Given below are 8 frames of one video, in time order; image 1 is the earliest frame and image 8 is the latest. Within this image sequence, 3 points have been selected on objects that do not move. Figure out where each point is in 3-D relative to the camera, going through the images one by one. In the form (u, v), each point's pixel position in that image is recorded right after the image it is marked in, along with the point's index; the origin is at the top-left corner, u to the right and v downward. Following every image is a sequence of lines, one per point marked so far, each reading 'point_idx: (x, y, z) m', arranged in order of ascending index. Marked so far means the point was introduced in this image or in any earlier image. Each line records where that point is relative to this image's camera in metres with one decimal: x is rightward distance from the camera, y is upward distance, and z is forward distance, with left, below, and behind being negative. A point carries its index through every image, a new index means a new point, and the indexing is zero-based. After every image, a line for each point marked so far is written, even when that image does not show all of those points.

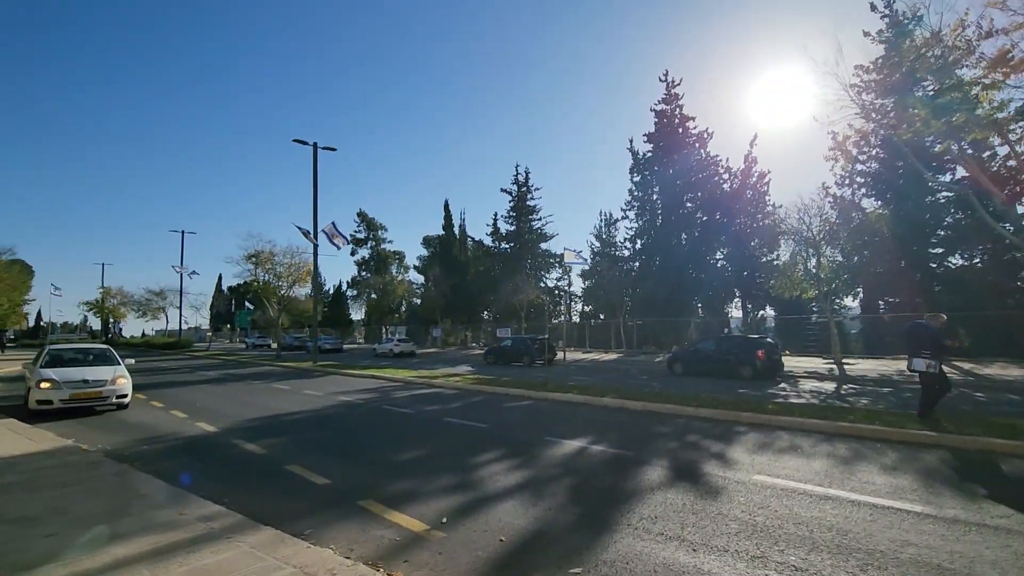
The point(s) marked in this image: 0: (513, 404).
0: (0.0, -3.2, +14.3) m
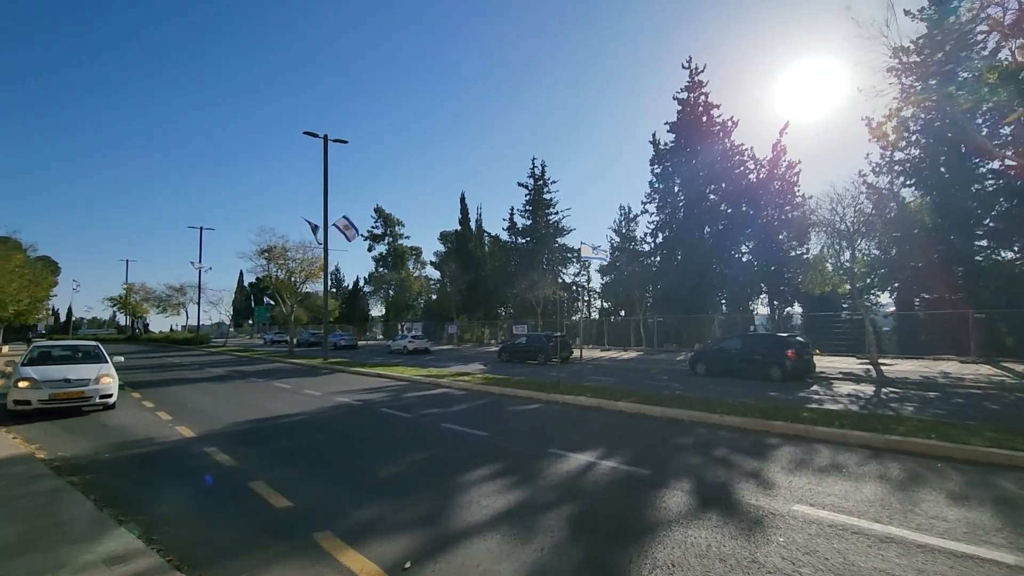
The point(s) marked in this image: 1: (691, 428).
0: (+0.1, -3.1, +13.2) m
1: (+3.5, -2.8, +10.4) m
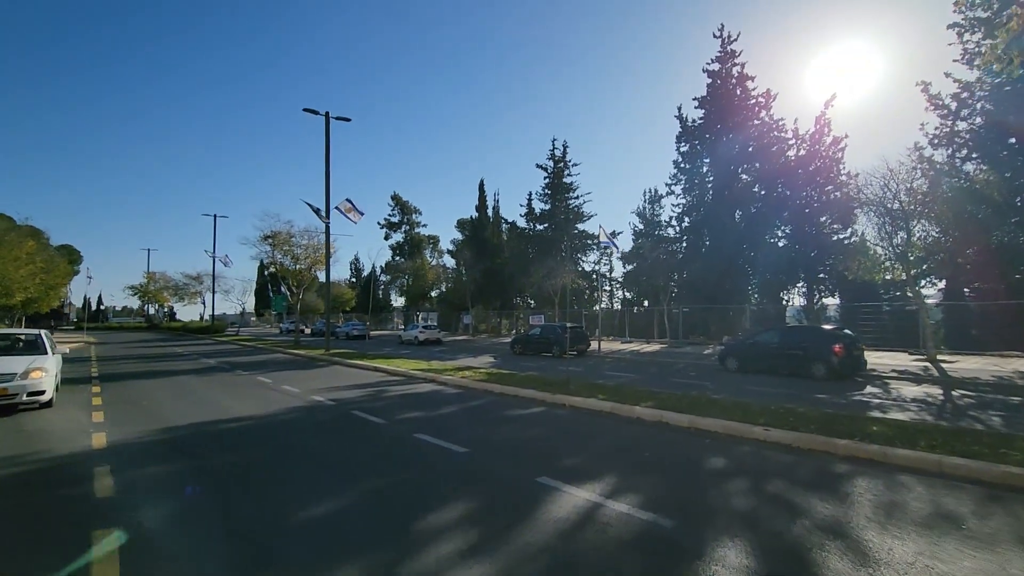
0: (+0.1, -2.7, +11.1) m
1: (+3.3, -2.4, +8.2) m
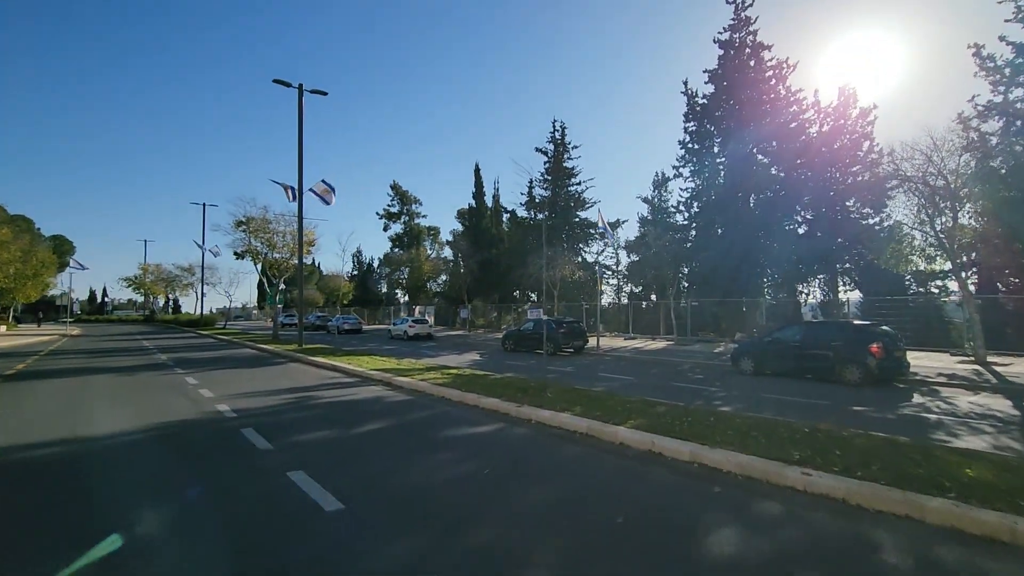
0: (-0.8, -2.3, +8.4) m
1: (+2.4, -2.1, +5.4) m
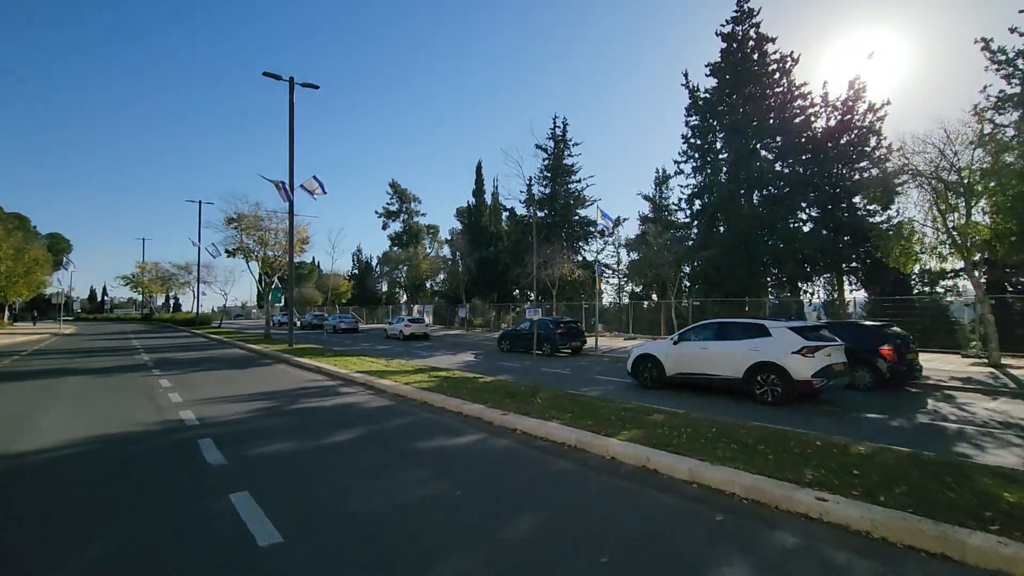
0: (-1.1, -2.3, +7.7) m
1: (+2.1, -2.1, +4.7) m
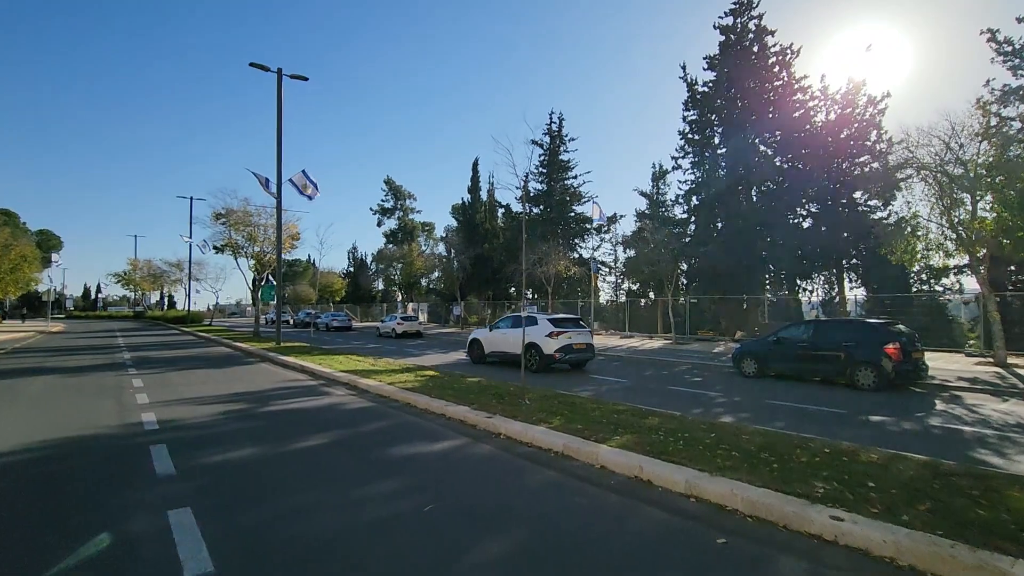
0: (-1.3, -2.2, +7.1) m
1: (+1.9, -2.0, +4.1) m
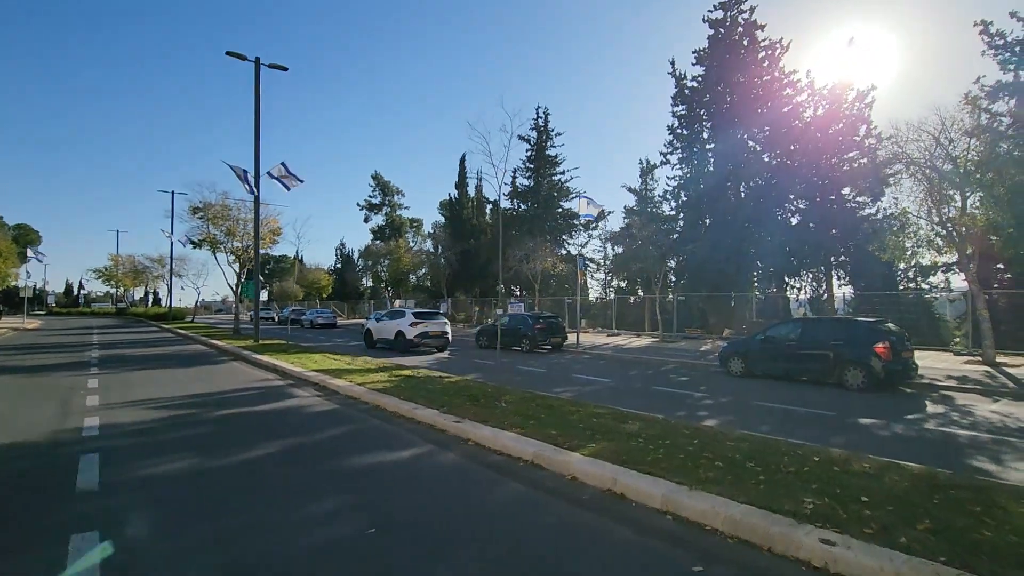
0: (-1.7, -2.2, +6.6) m
1: (+1.5, -2.0, +3.6) m
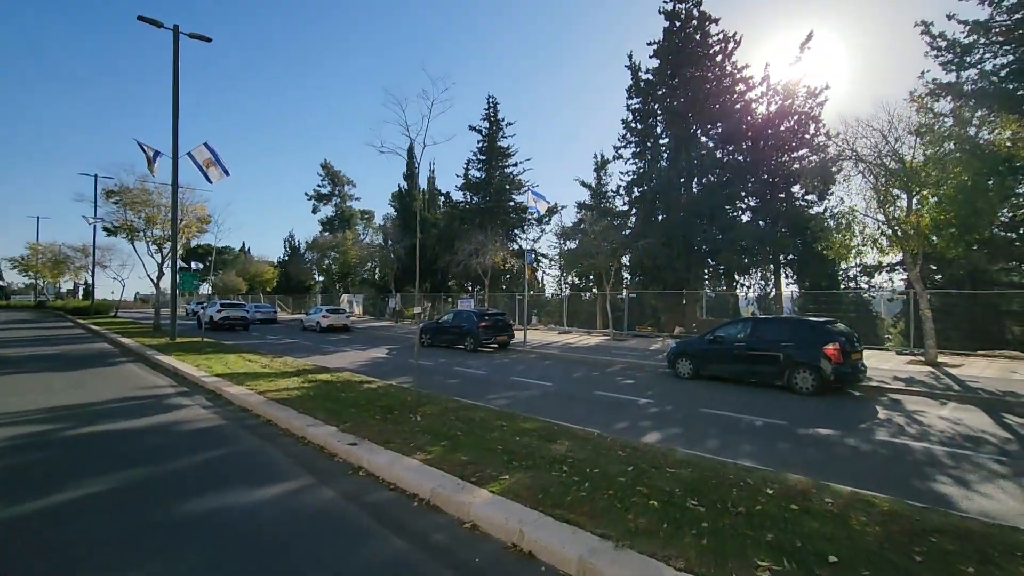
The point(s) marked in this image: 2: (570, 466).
0: (-2.8, -2.1, +5.2) m
1: (+0.7, -2.0, +2.5) m
2: (+0.6, -1.9, +5.7) m
